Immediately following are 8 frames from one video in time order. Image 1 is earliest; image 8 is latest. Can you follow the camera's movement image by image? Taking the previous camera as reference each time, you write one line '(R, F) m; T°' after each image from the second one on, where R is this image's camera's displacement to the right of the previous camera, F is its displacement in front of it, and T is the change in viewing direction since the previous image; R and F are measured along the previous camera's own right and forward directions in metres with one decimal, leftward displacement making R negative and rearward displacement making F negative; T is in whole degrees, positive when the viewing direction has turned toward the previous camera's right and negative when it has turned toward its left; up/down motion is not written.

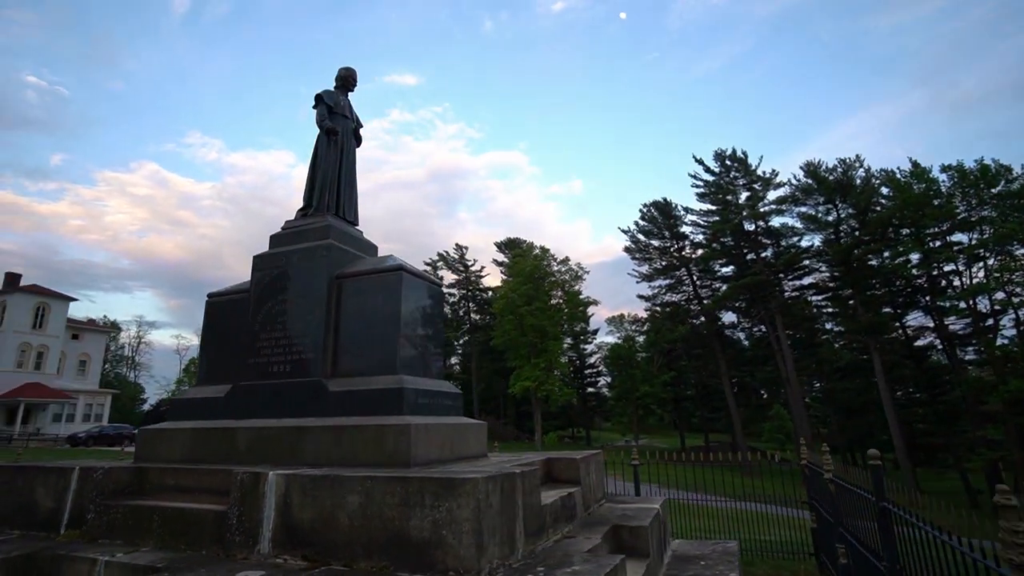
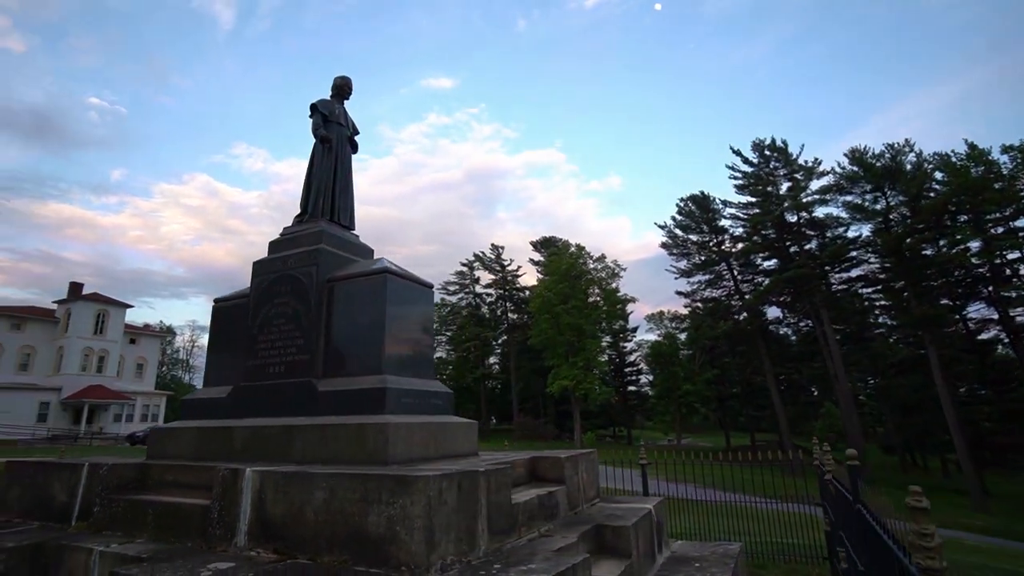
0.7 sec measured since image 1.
(+0.6, 0.0) m; -4°
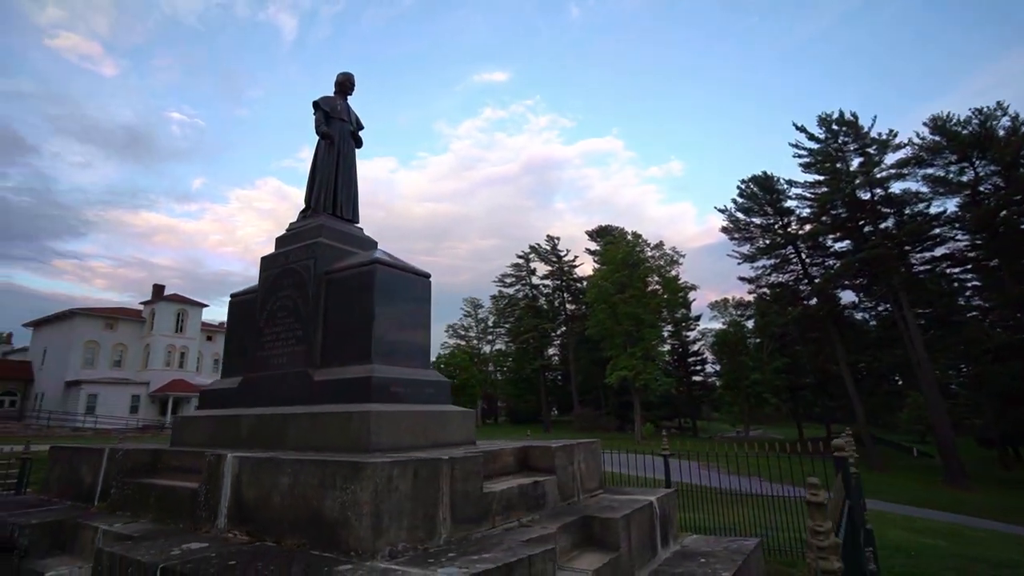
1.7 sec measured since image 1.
(+0.7, +0.1) m; -6°
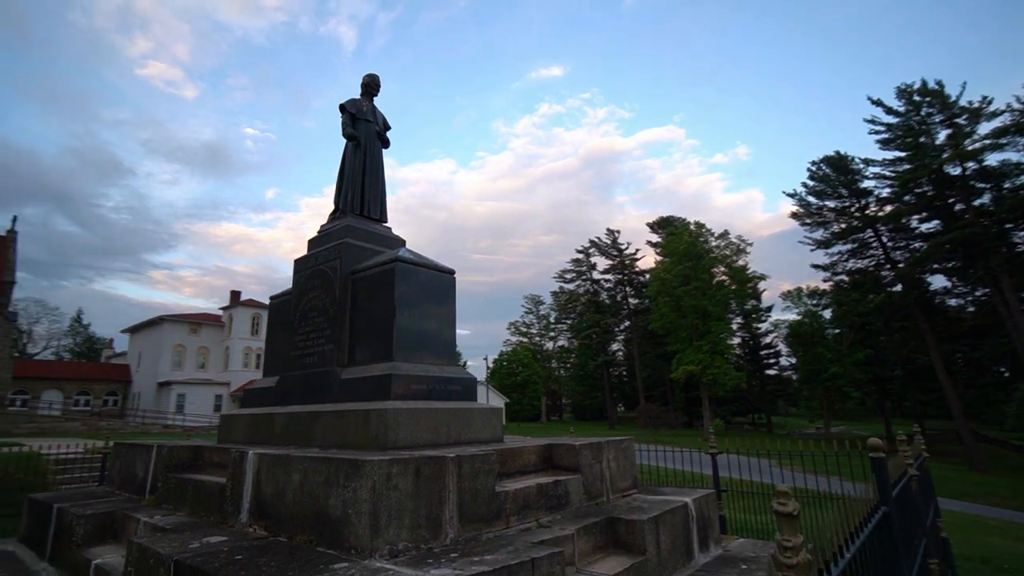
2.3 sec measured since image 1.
(+0.4, +0.2) m; -7°
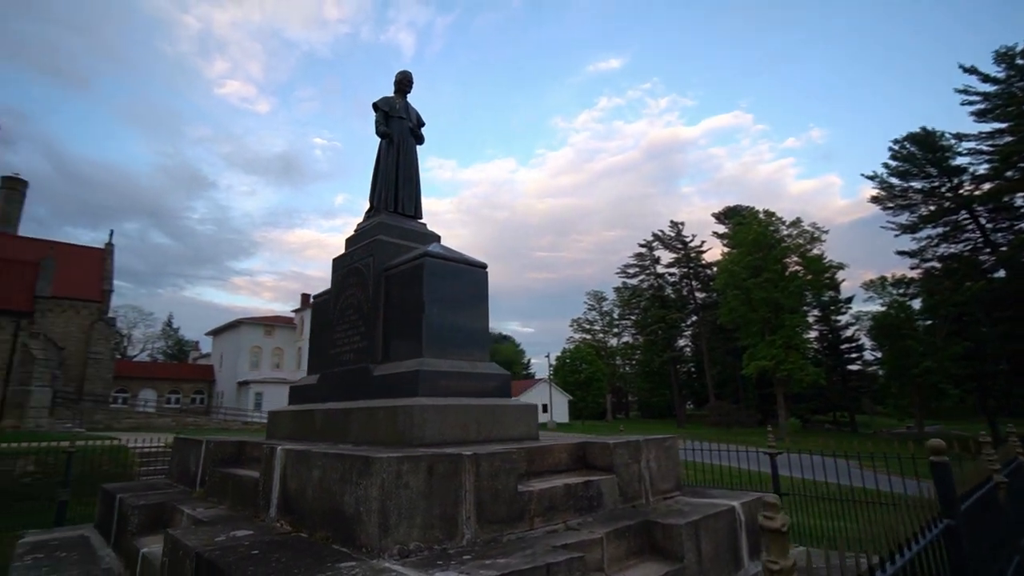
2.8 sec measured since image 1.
(+0.3, +0.2) m; -7°
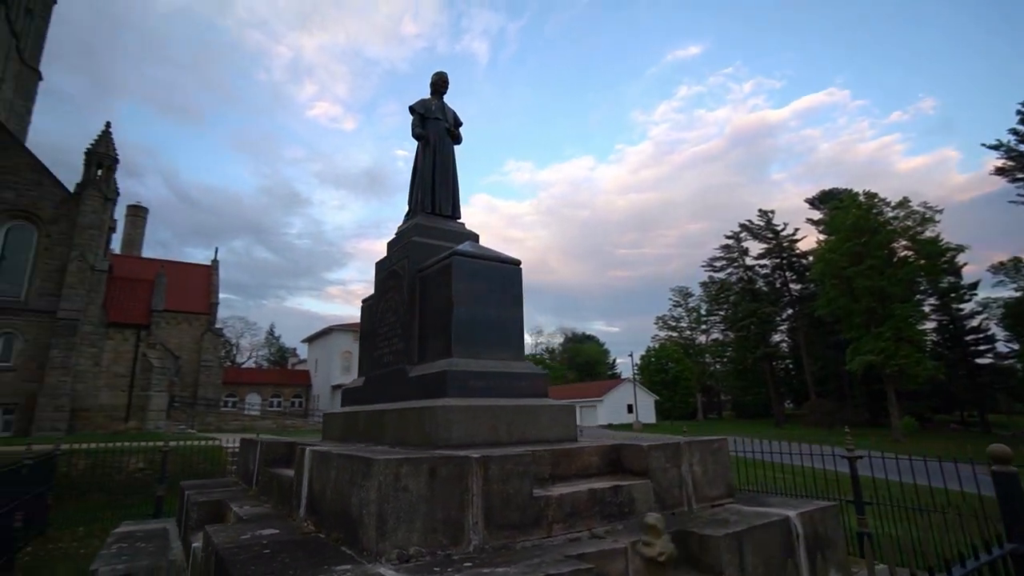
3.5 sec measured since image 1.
(+0.5, +0.2) m; -9°
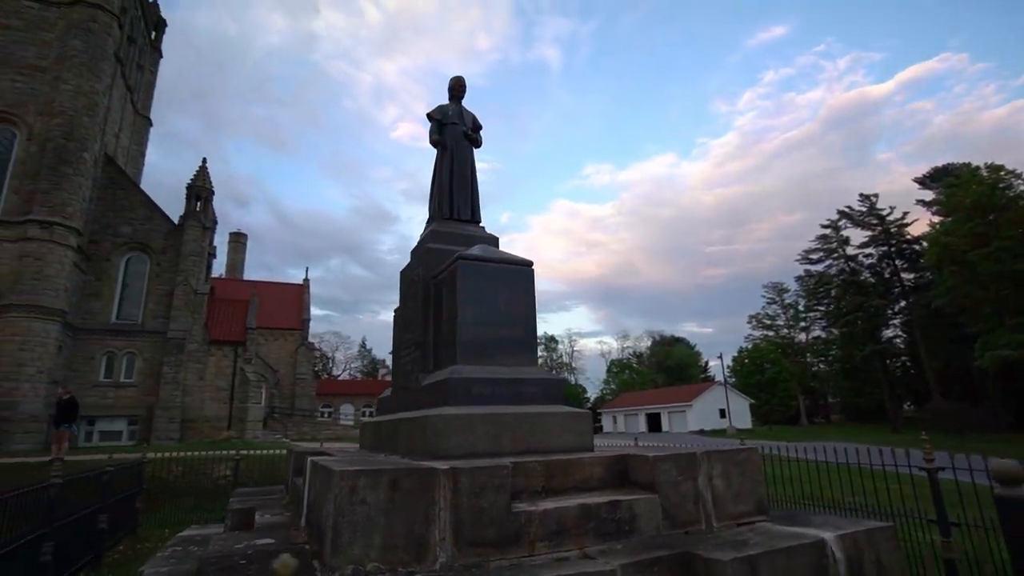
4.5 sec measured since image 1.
(+0.7, +0.3) m; -9°
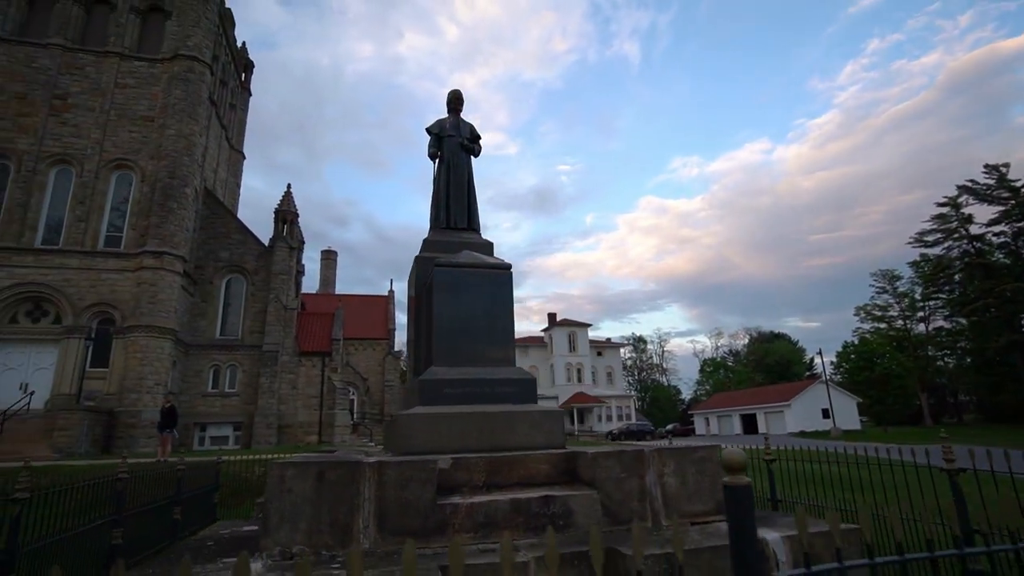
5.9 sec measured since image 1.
(+1.1, -0.1) m; -9°
